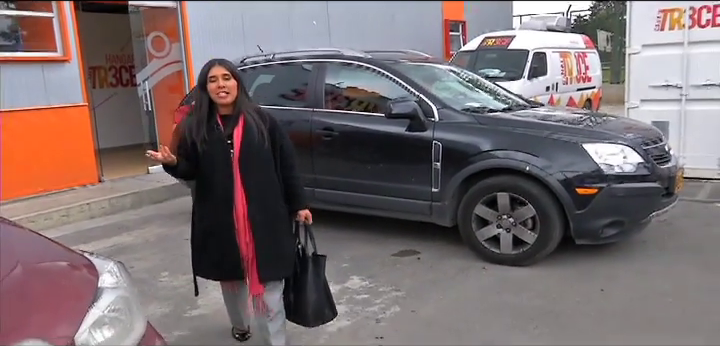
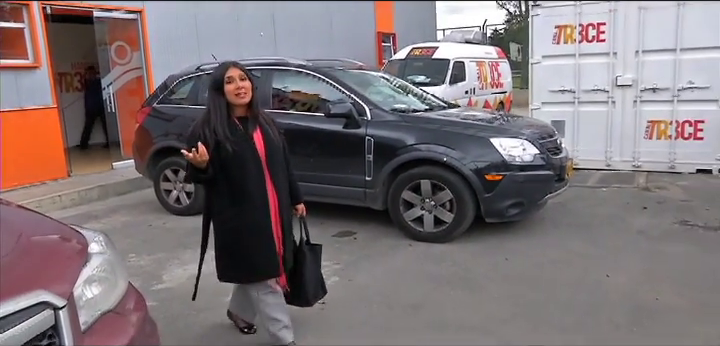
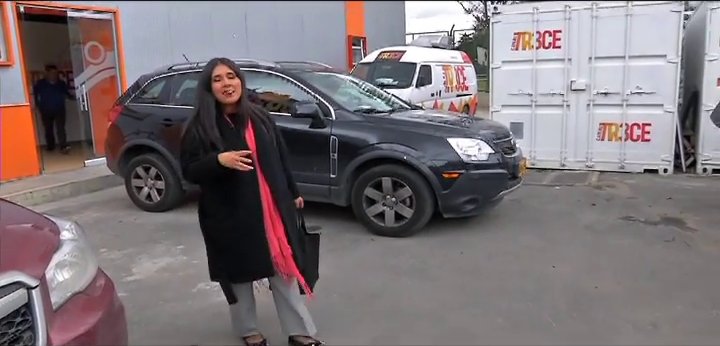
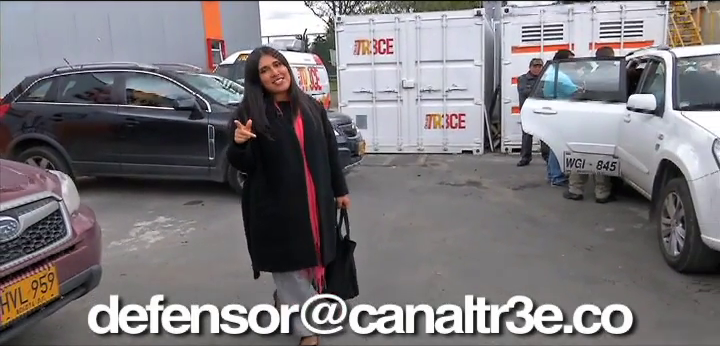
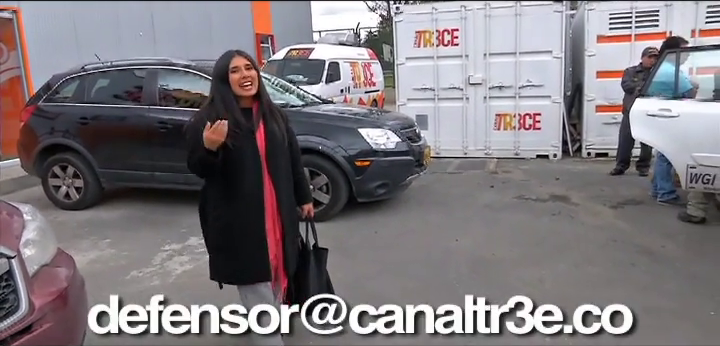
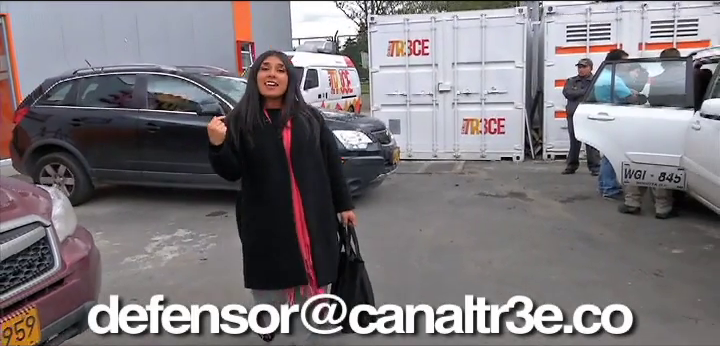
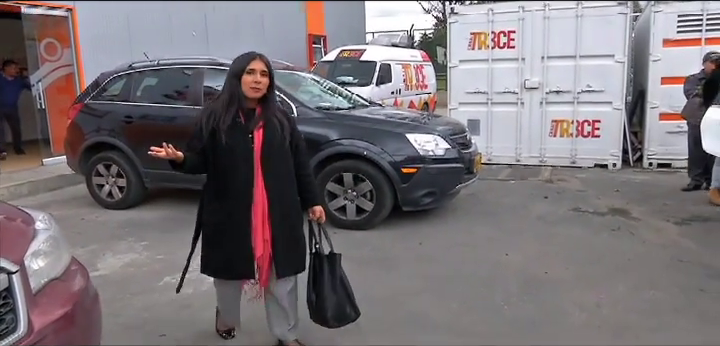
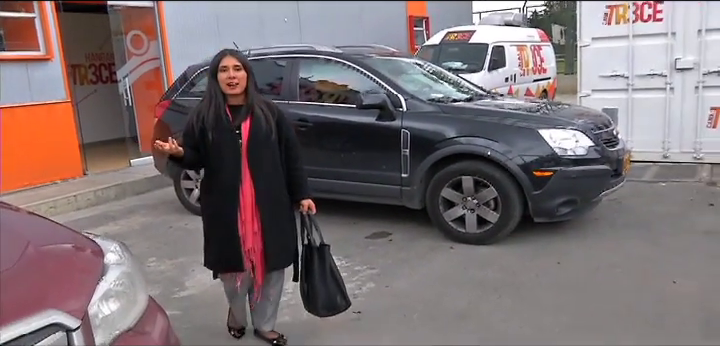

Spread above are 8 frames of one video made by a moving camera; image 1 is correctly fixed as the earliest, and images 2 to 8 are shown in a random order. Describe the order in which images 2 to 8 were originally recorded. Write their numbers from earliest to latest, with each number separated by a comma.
8, 2, 3, 7, 5, 6, 4
